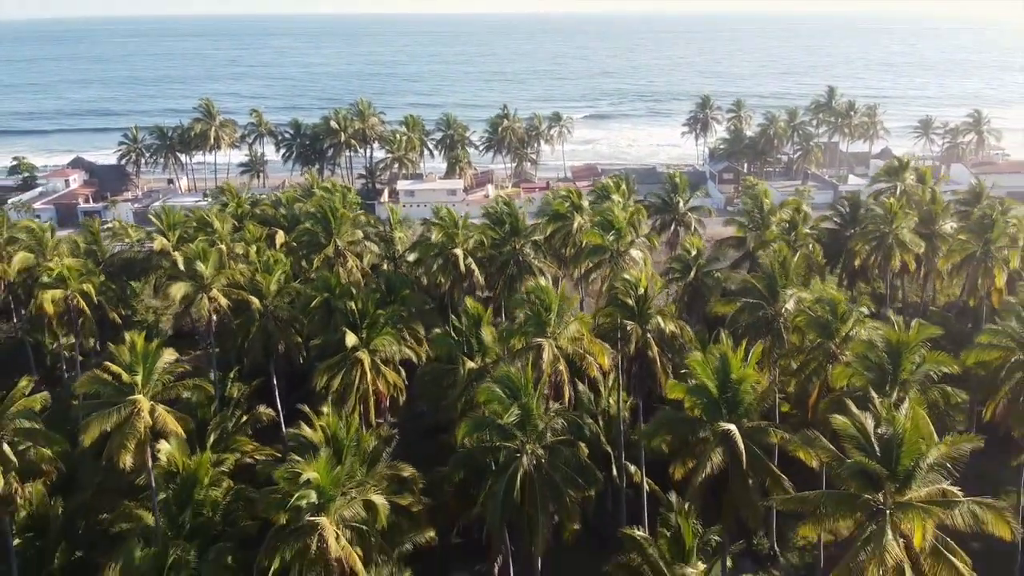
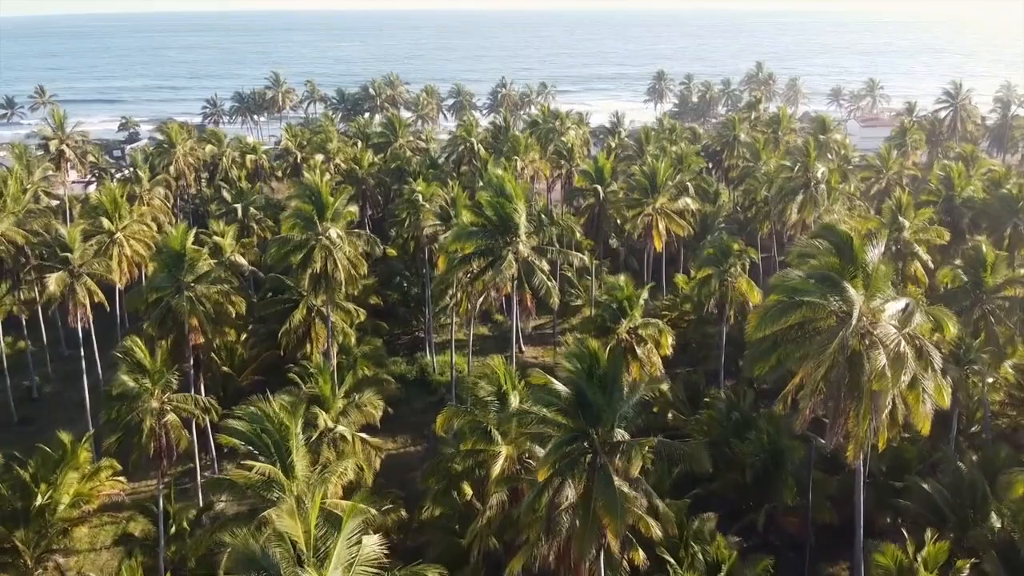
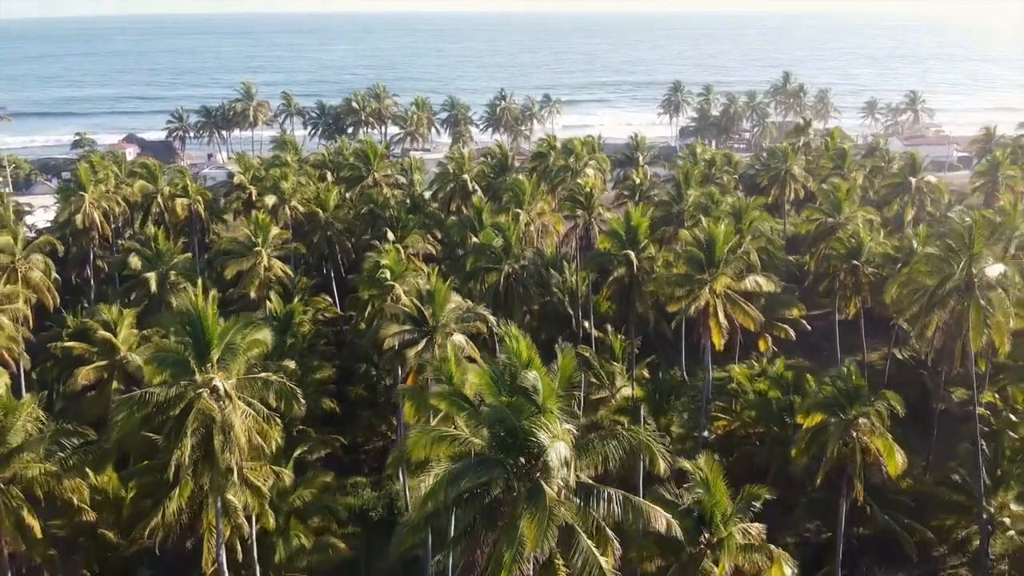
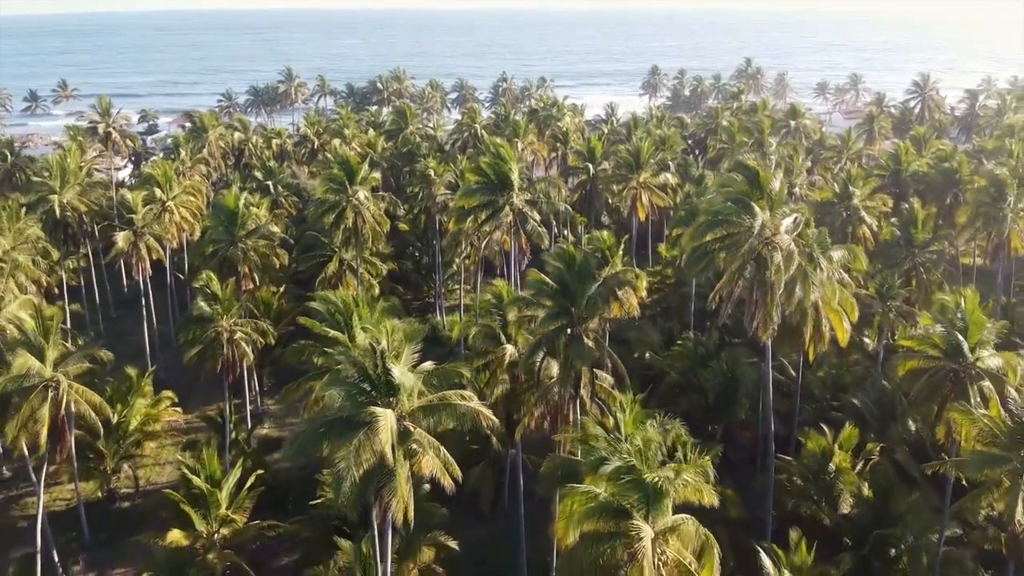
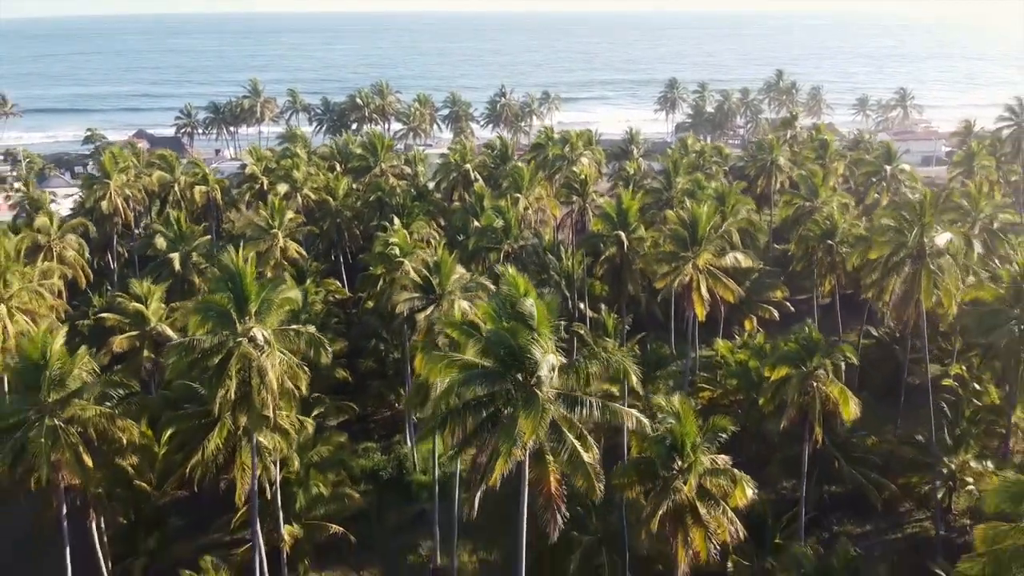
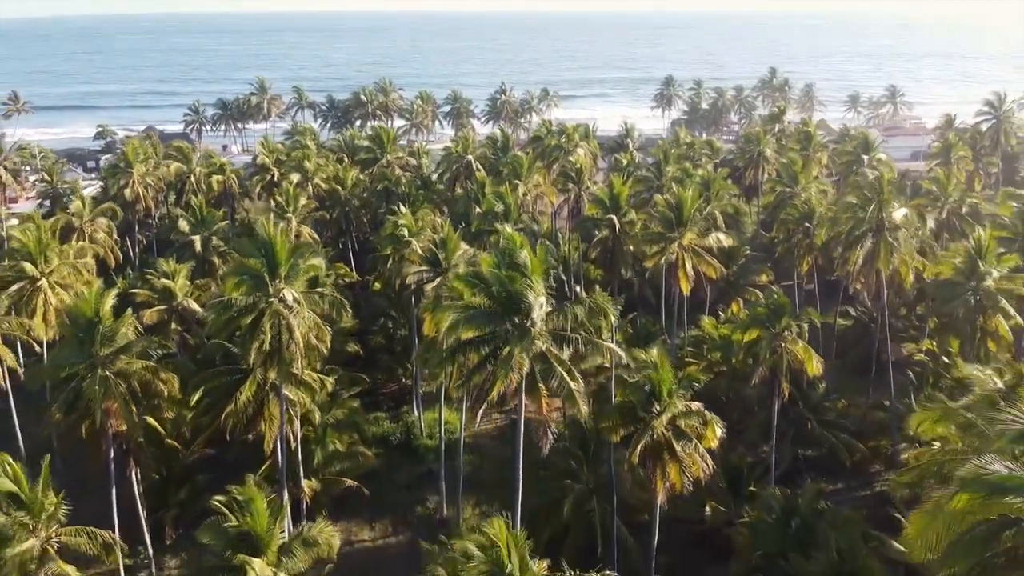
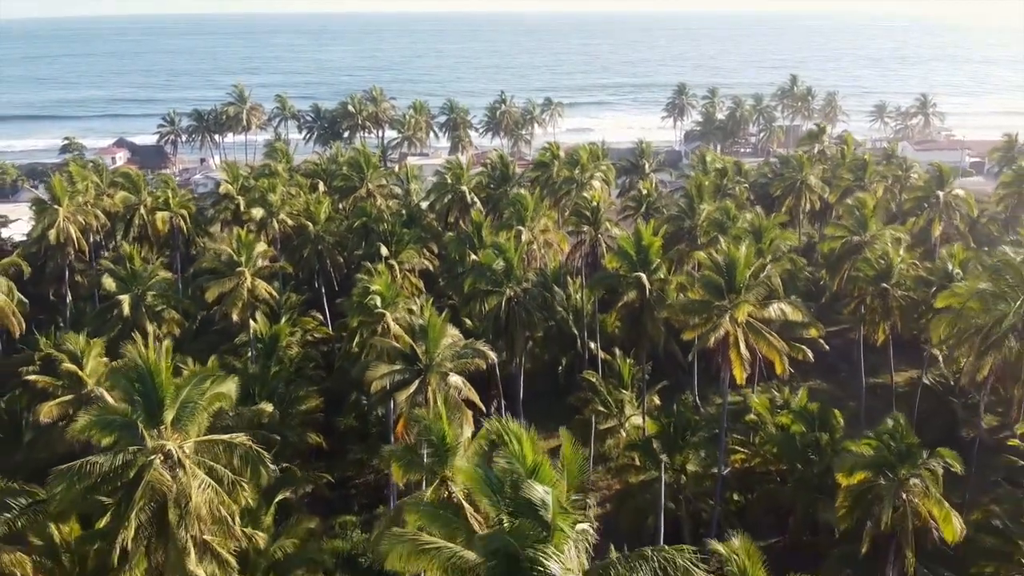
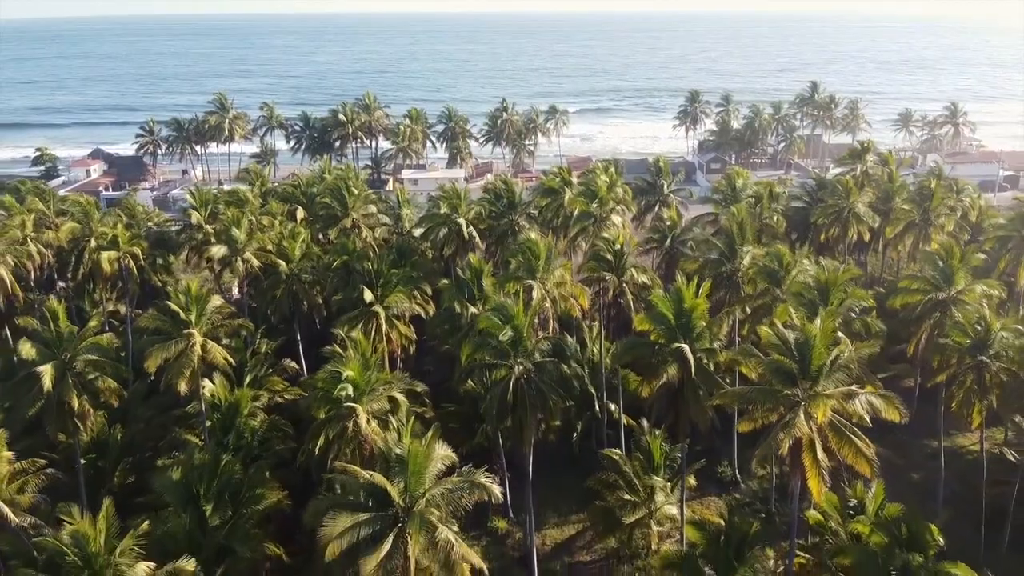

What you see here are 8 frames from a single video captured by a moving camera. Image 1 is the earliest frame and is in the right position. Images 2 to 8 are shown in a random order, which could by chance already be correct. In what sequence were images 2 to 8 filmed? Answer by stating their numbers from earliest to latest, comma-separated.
8, 7, 3, 5, 6, 2, 4
